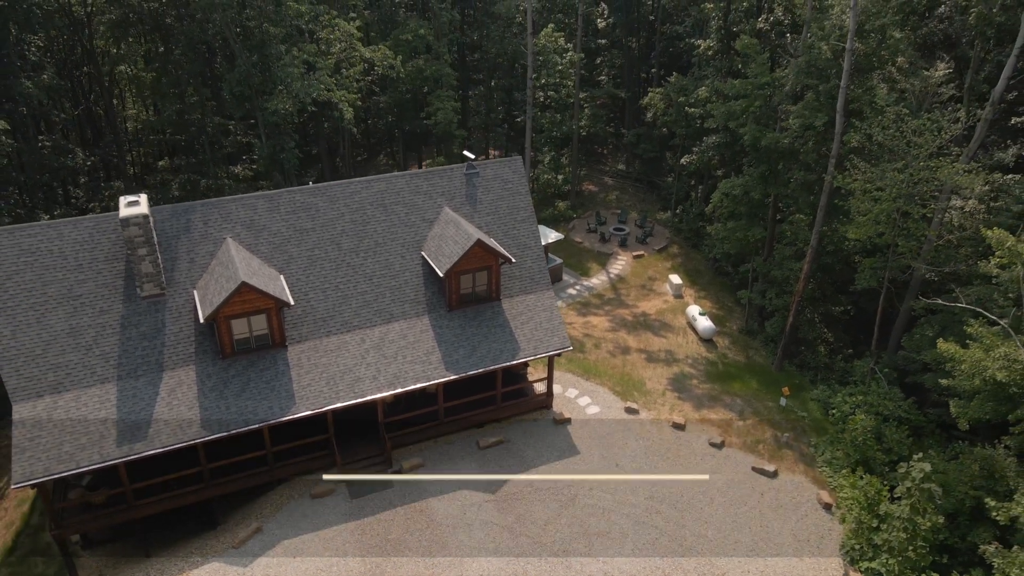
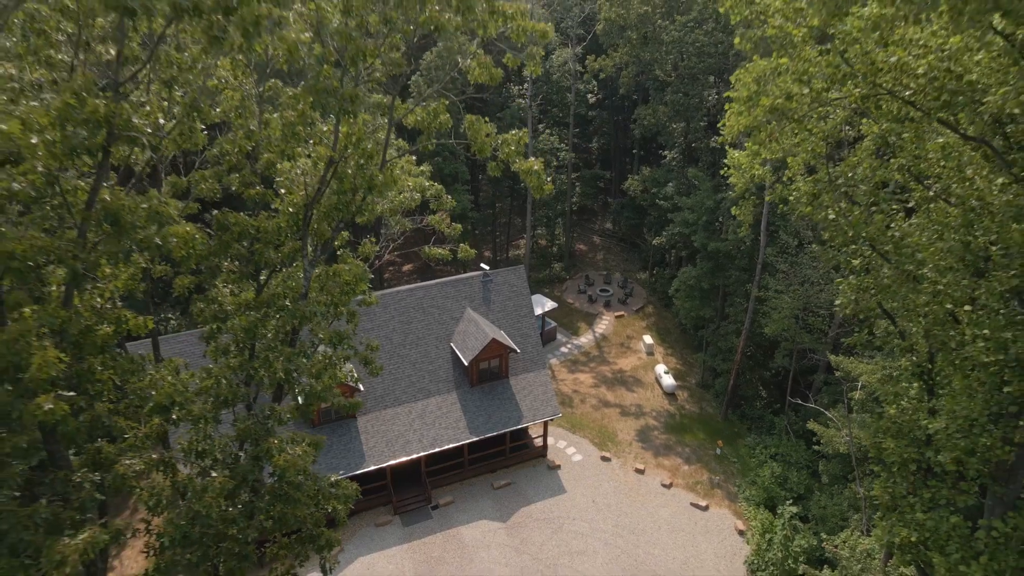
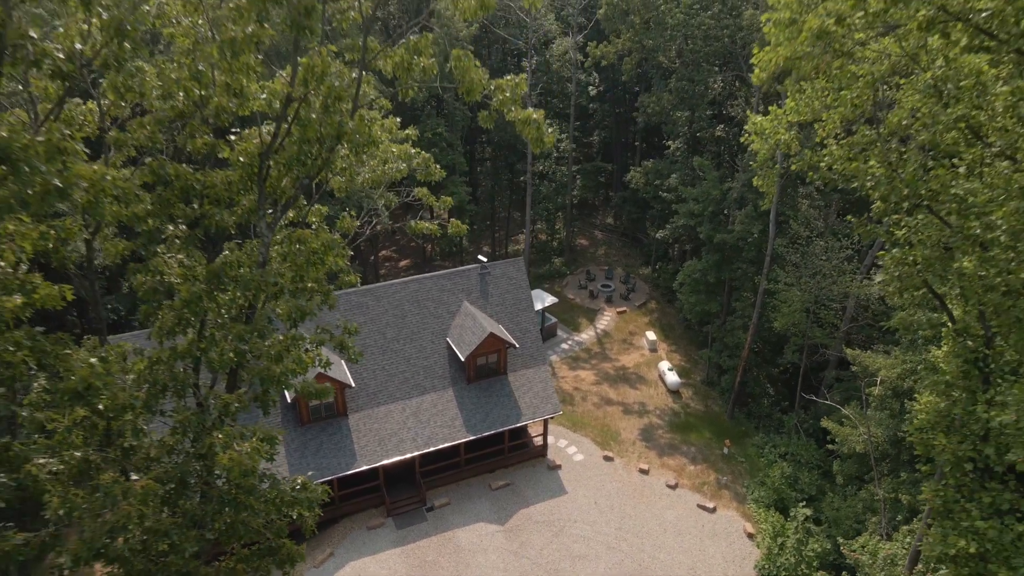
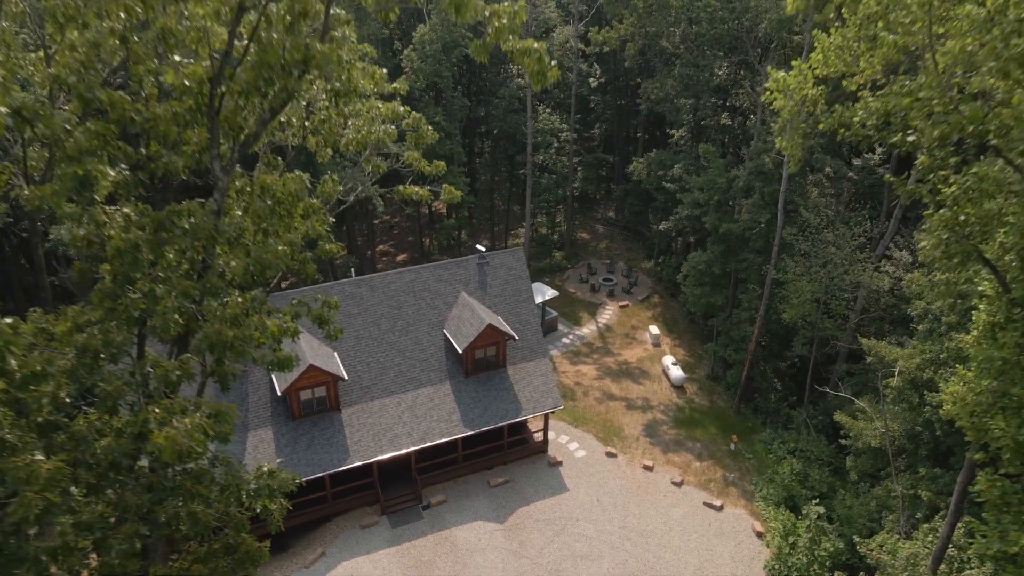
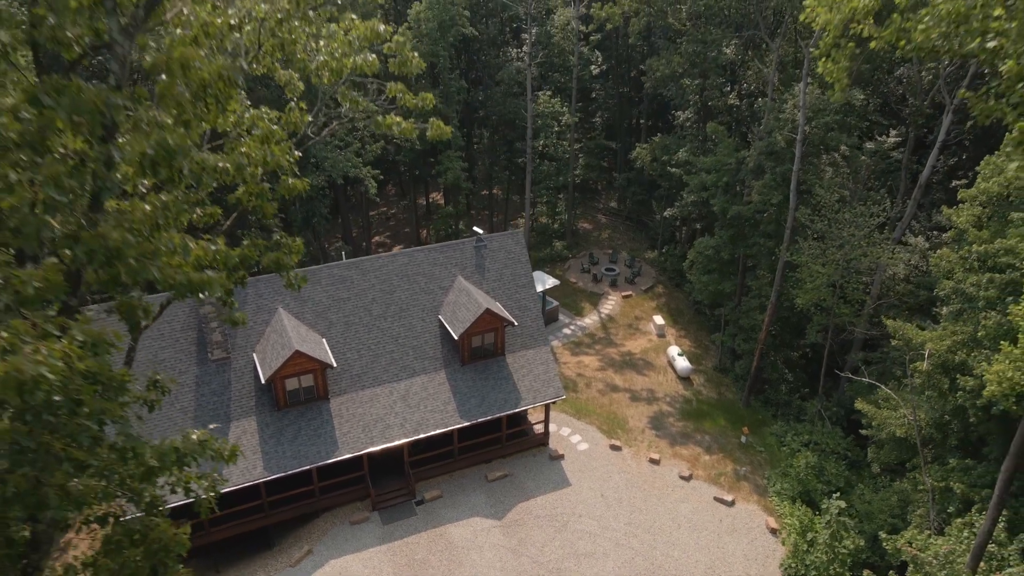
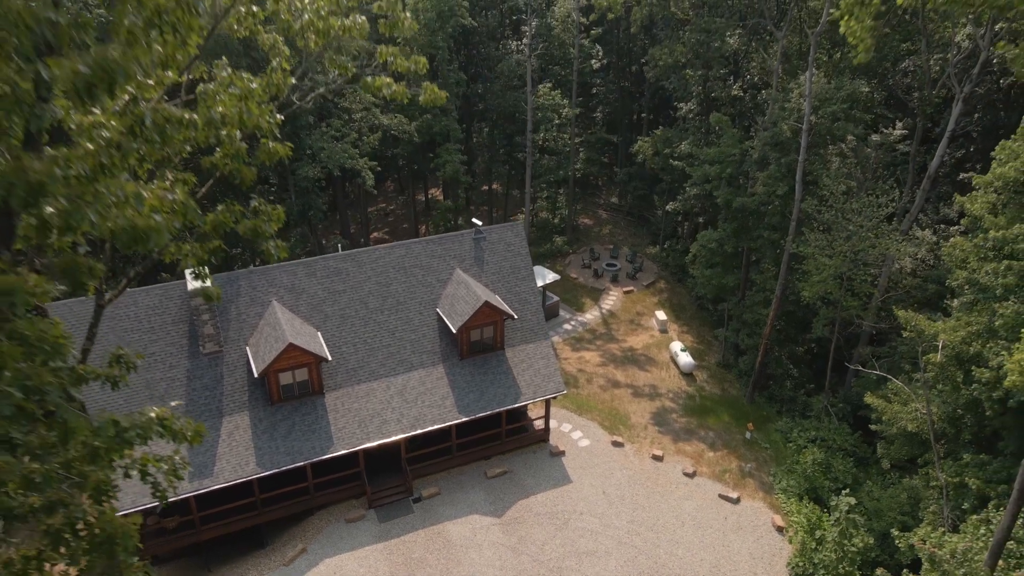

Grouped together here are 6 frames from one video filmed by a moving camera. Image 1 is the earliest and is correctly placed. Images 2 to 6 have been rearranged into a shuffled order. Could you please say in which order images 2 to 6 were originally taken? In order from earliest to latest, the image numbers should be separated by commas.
6, 5, 4, 3, 2
